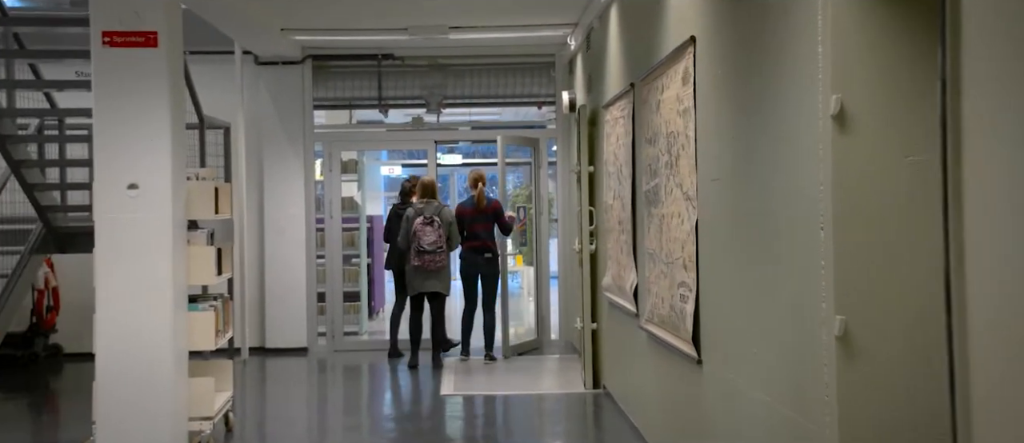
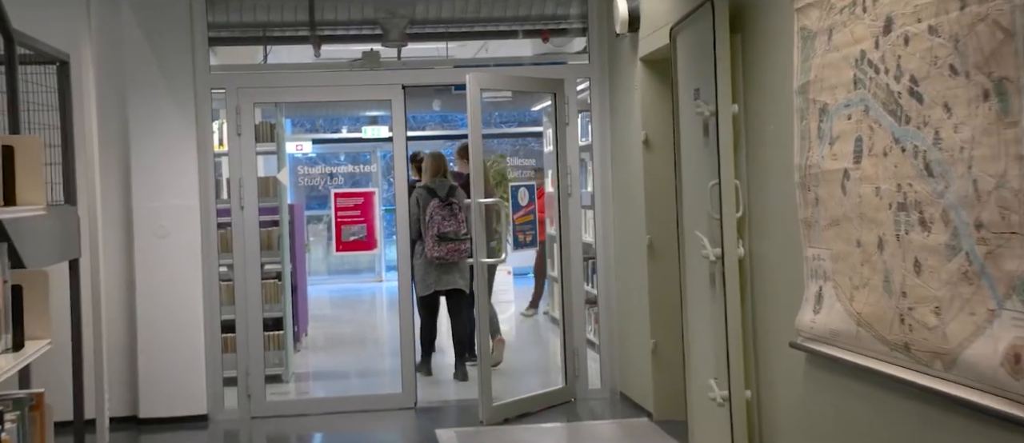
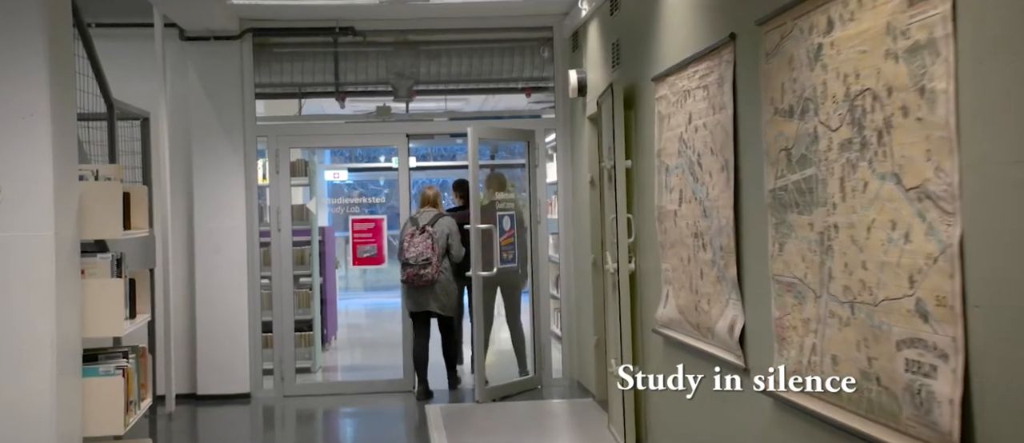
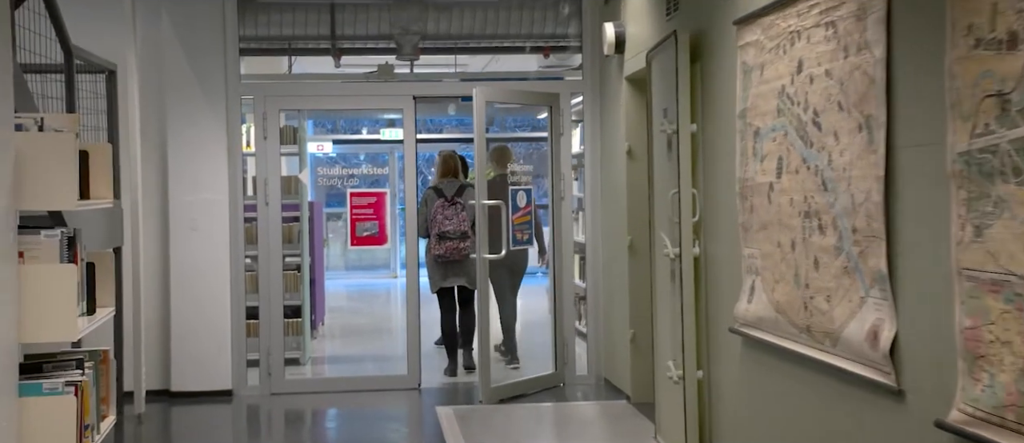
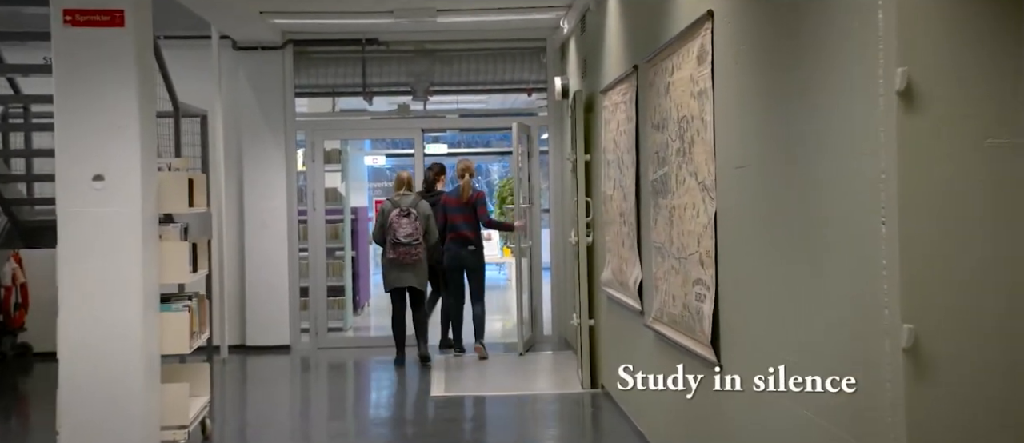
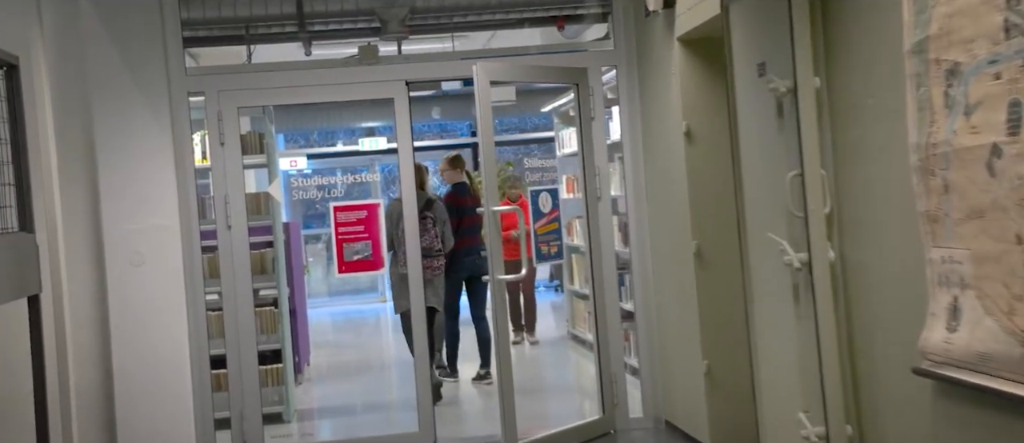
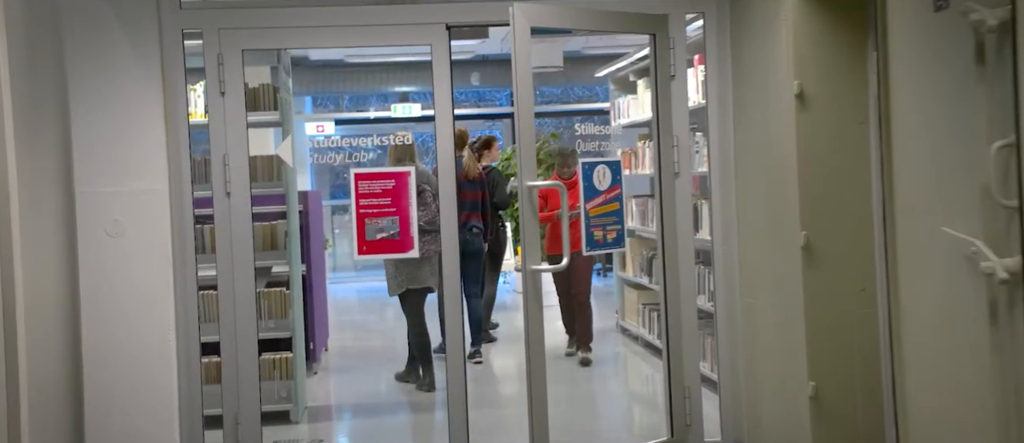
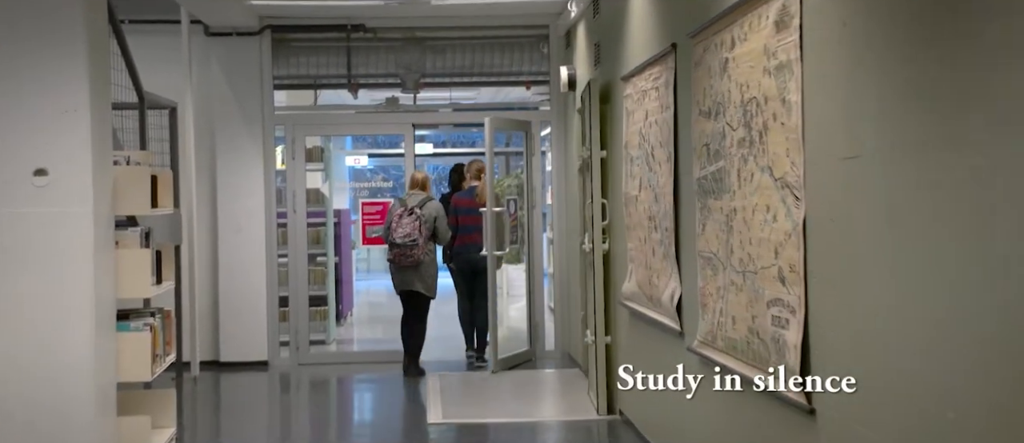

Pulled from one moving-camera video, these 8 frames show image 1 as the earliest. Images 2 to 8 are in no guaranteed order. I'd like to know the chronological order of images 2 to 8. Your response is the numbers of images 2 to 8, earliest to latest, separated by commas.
5, 8, 3, 4, 2, 6, 7
